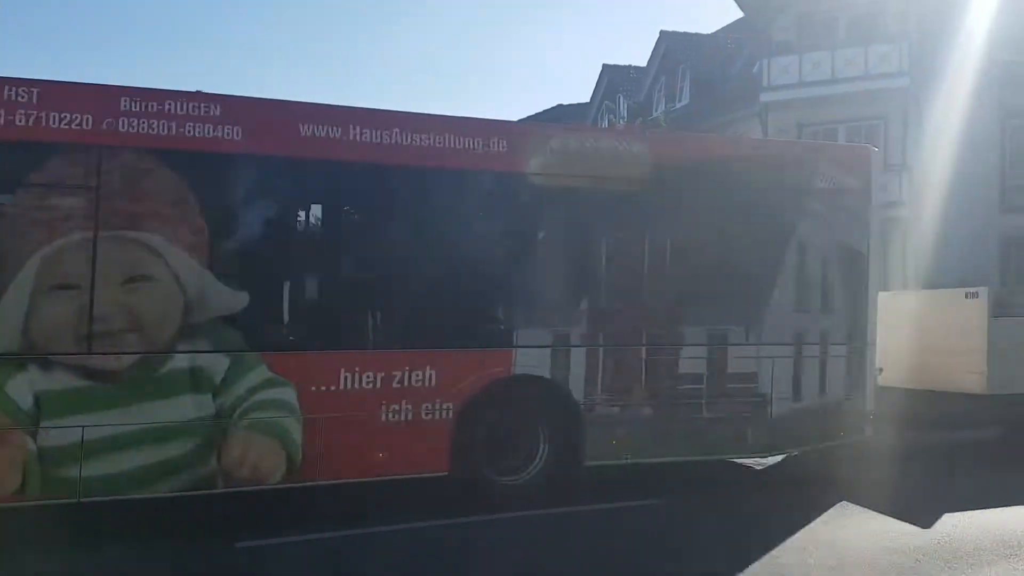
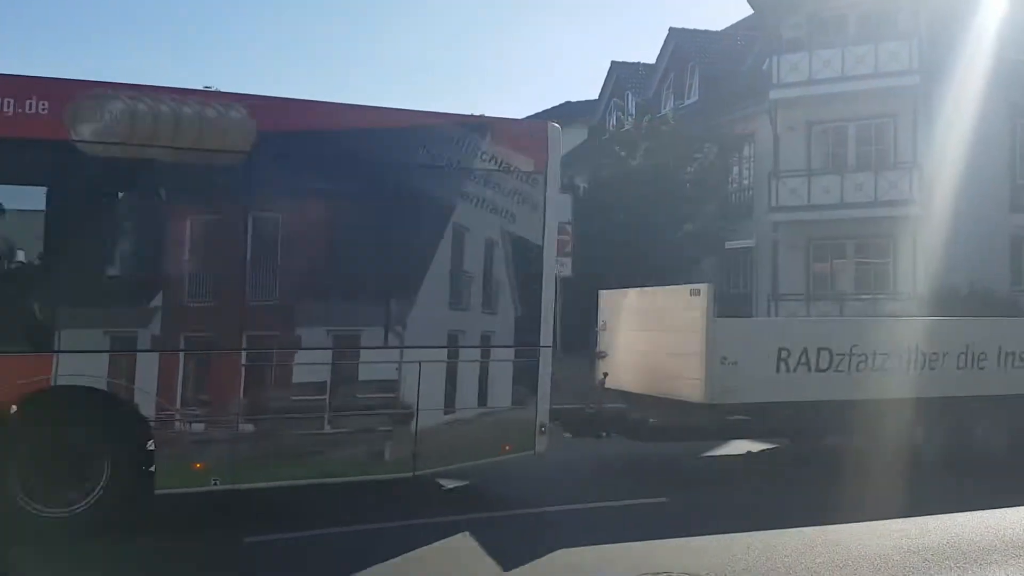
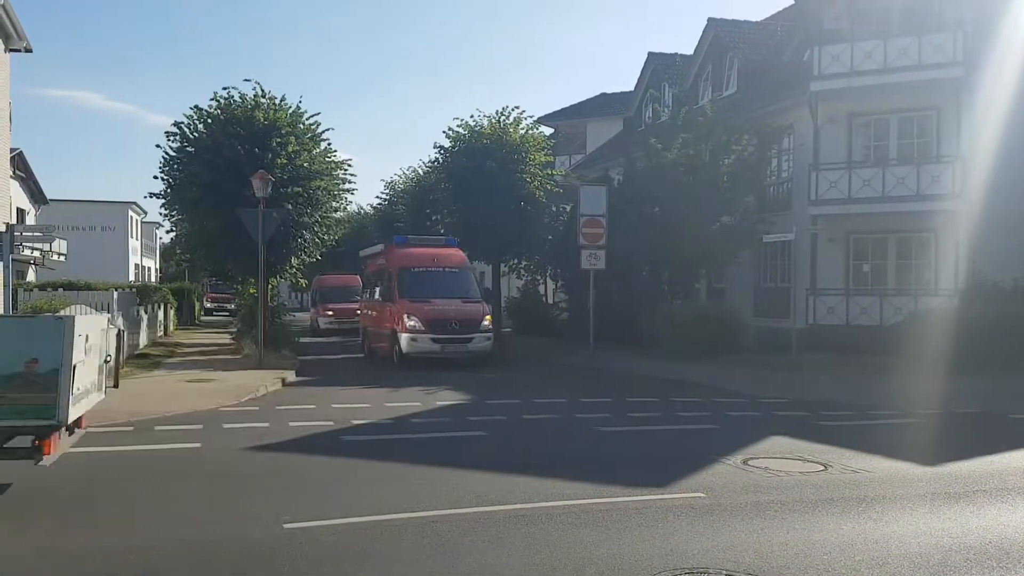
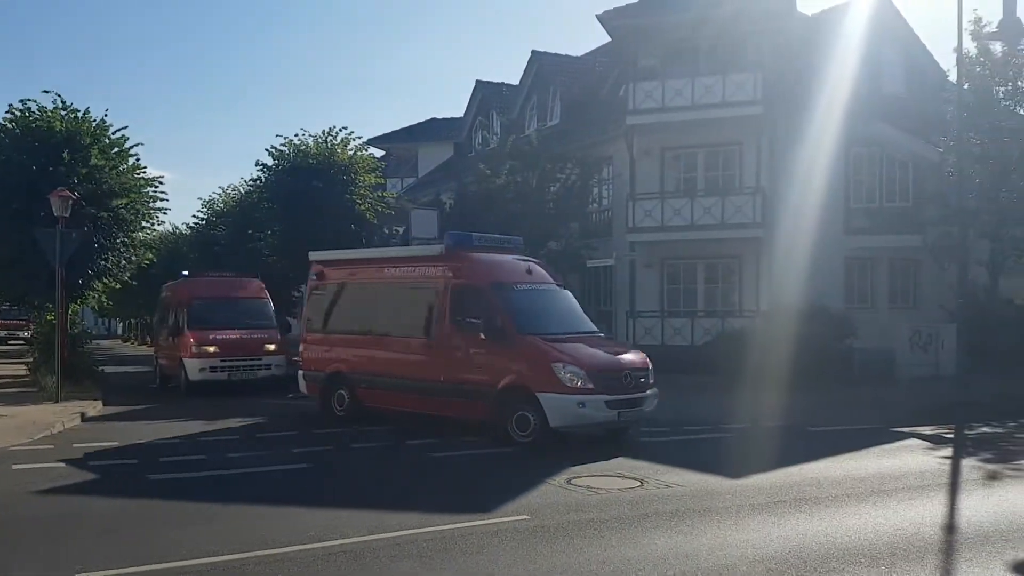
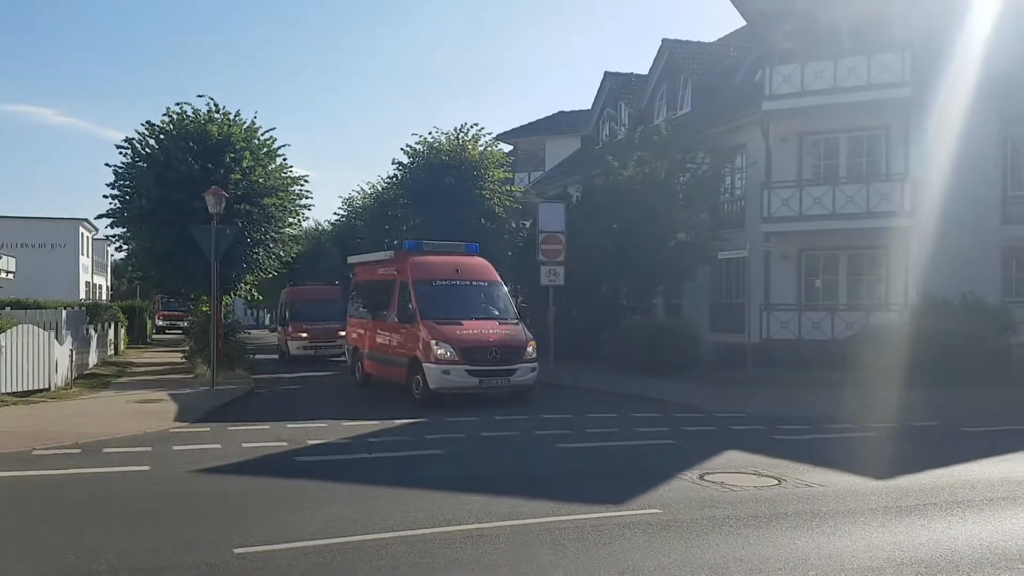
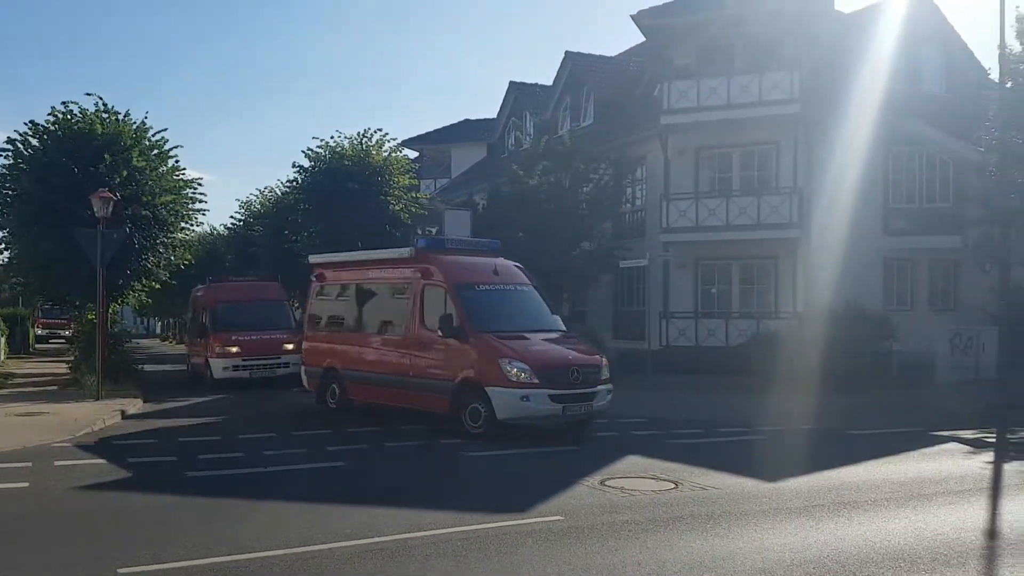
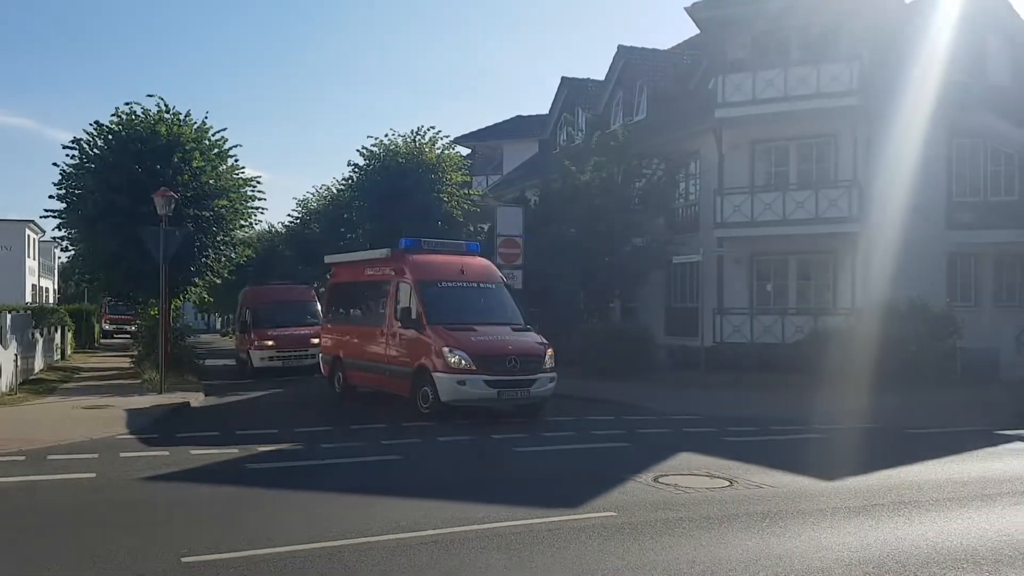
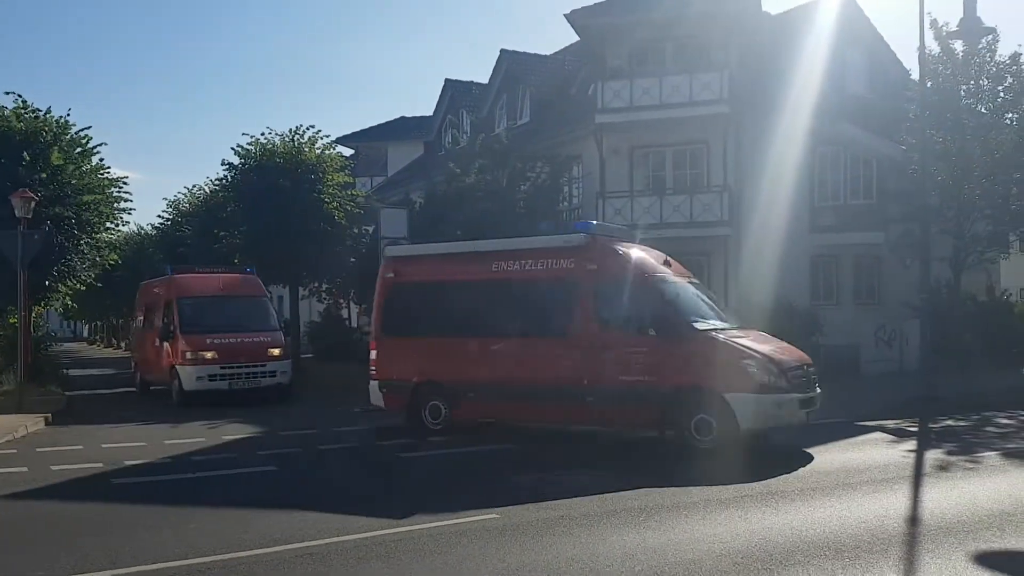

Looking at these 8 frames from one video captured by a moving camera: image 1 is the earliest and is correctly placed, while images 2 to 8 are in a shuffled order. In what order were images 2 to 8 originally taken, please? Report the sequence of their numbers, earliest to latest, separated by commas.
2, 3, 5, 7, 6, 4, 8
